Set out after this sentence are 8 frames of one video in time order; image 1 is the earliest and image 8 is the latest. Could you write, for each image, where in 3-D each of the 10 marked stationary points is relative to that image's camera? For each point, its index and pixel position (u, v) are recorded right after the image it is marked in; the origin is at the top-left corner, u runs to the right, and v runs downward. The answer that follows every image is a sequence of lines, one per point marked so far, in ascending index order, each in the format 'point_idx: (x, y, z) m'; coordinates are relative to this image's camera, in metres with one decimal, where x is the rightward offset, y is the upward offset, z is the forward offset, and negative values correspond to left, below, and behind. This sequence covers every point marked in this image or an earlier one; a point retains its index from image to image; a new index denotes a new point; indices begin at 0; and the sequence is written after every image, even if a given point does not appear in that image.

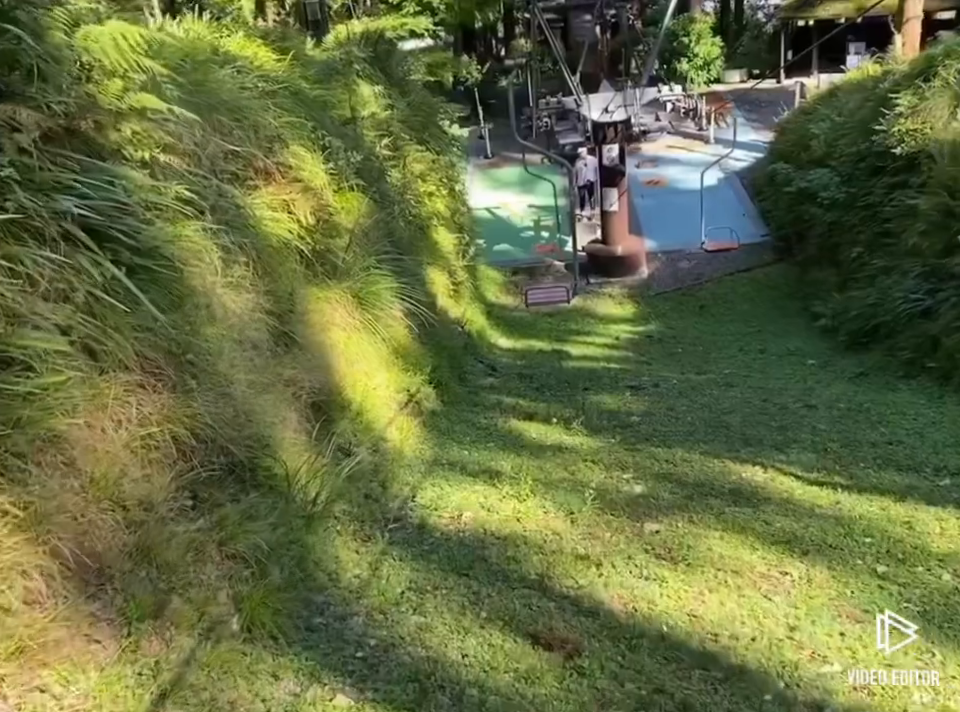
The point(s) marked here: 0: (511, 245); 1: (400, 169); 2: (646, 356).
0: (+0.4, +1.6, +12.3) m
1: (-0.7, +1.6, +7.5) m
2: (+1.6, 0.0, +8.3) m
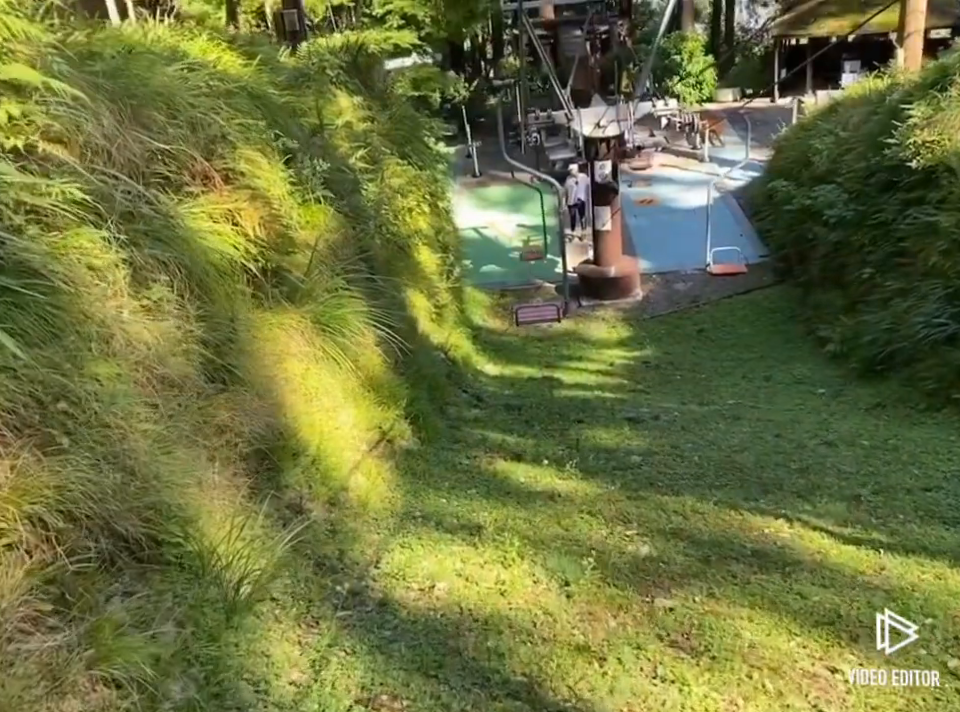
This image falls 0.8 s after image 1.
0: (+0.2, +1.2, +11.7) m
1: (-0.9, +1.4, +6.9) m
2: (+1.4, -0.2, +7.8) m
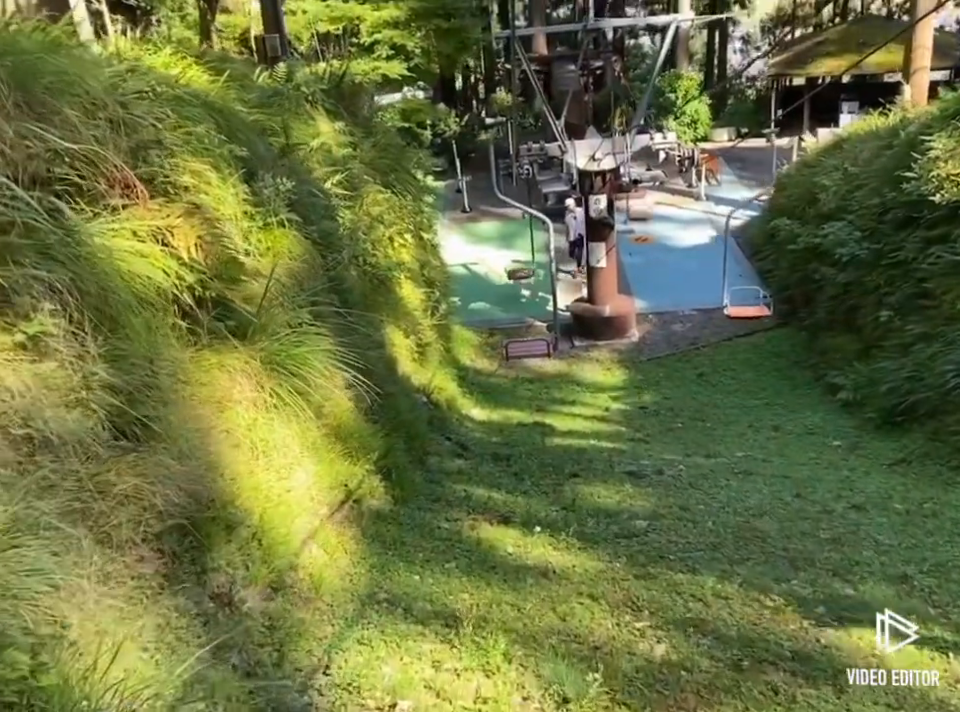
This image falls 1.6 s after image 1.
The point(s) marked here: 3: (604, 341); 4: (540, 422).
0: (+0.1, +0.7, +11.2) m
1: (-0.9, +1.1, +6.4) m
2: (+1.3, -0.6, +7.2) m
3: (+1.4, +0.2, +10.1) m
4: (+0.5, -0.6, +7.5) m
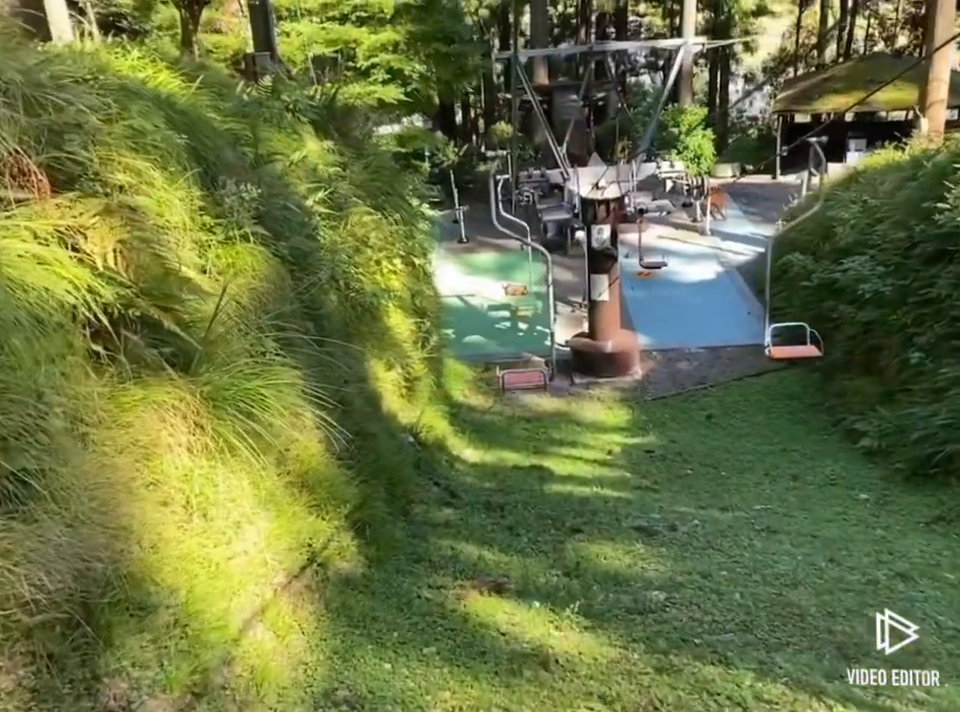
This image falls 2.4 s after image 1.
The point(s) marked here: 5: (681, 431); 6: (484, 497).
0: (0.0, +0.2, +10.6) m
1: (-1.0, +0.8, +5.9) m
2: (+1.3, -0.9, +6.6) m
3: (+1.3, -0.3, +9.5) m
4: (+0.4, -0.9, +6.9) m
5: (+1.8, -0.7, +8.2) m
6: (0.0, -0.9, +5.5) m
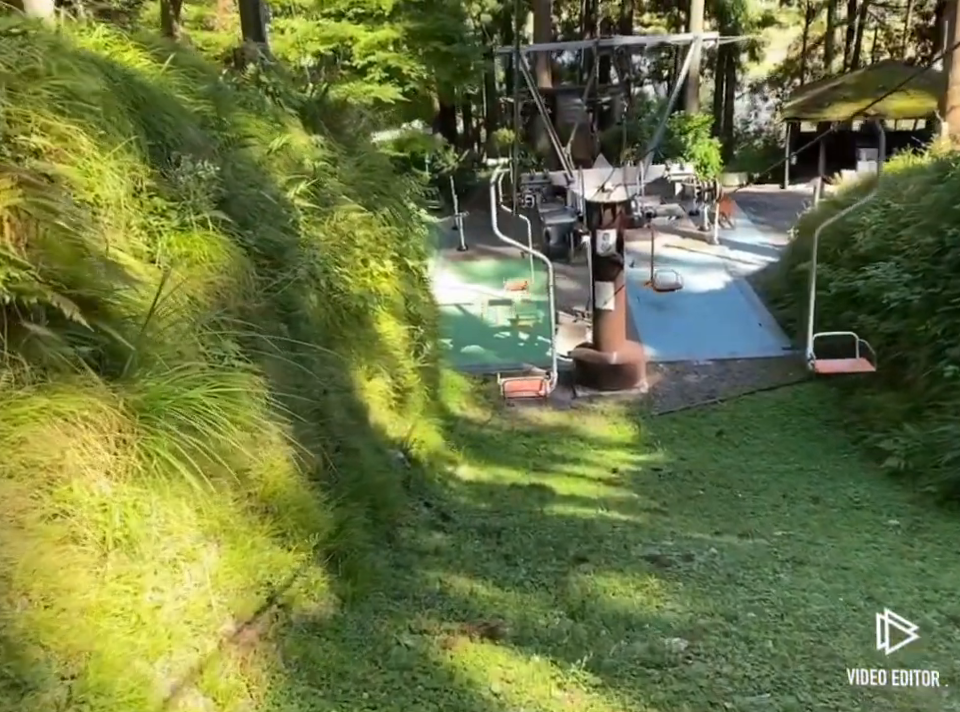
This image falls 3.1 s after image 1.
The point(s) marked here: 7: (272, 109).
0: (0.0, +0.1, +10.2) m
1: (-1.0, +0.8, +5.4) m
2: (+1.2, -1.0, +6.1) m
3: (+1.3, -0.4, +9.0) m
4: (+0.4, -0.9, +6.4) m
5: (+1.8, -0.8, +7.7) m
6: (0.0, -0.9, +5.0) m
7: (-1.4, +1.6, +5.8) m
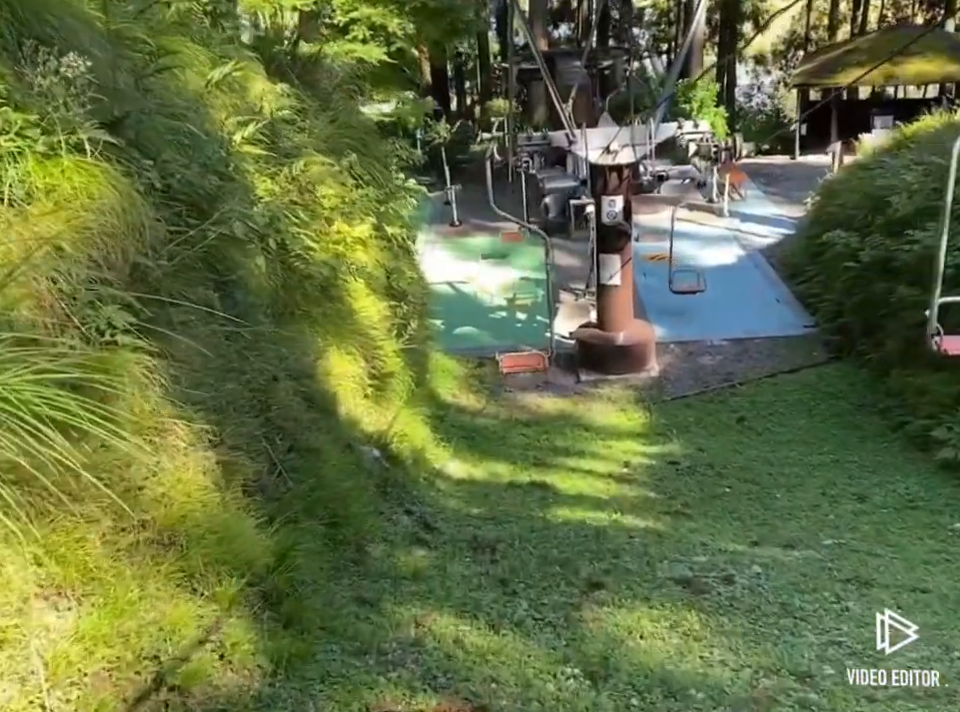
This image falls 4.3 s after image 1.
0: (0.0, +0.3, +9.3) m
1: (-1.0, +0.9, +4.5) m
2: (+1.2, -0.9, +5.2) m
3: (+1.3, -0.2, +8.2) m
4: (+0.4, -0.8, +5.6) m
5: (+1.8, -0.6, +6.8) m
6: (-0.1, -0.8, +4.2) m
7: (-1.4, +1.7, +4.9) m
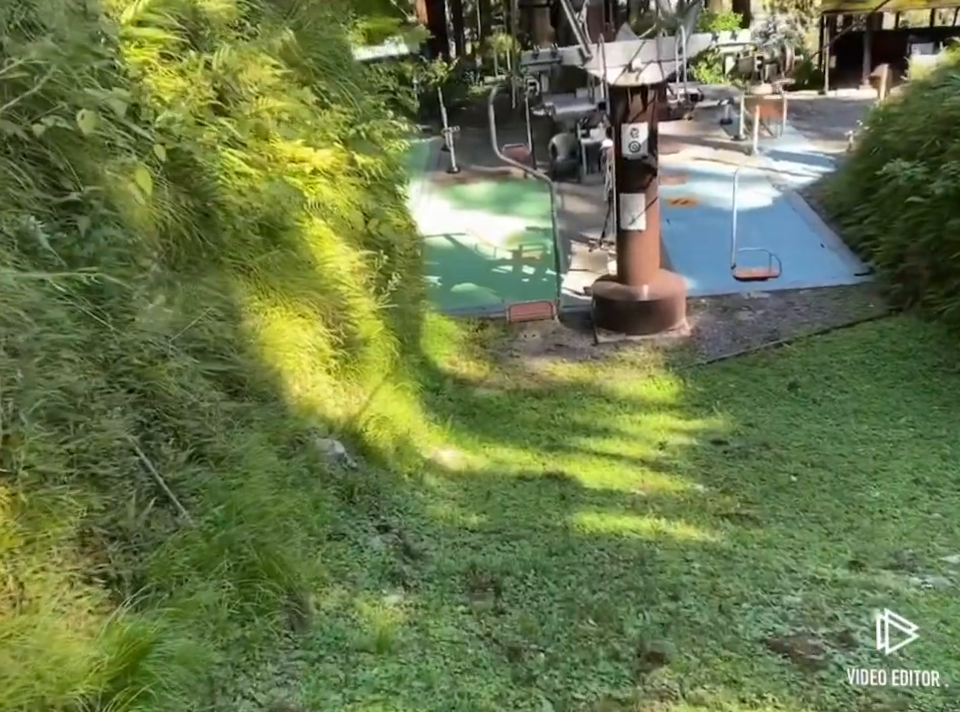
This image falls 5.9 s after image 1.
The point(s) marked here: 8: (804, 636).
0: (0.0, +0.7, +8.1) m
1: (-1.1, +1.0, +3.3) m
2: (+1.2, -0.6, +4.1) m
3: (+1.3, +0.2, +7.0) m
4: (+0.4, -0.6, +4.4) m
5: (+1.8, -0.3, +5.7) m
6: (-0.1, -0.7, +3.1) m
7: (-1.5, +1.9, +3.7) m
8: (+0.9, -0.7, +2.3) m
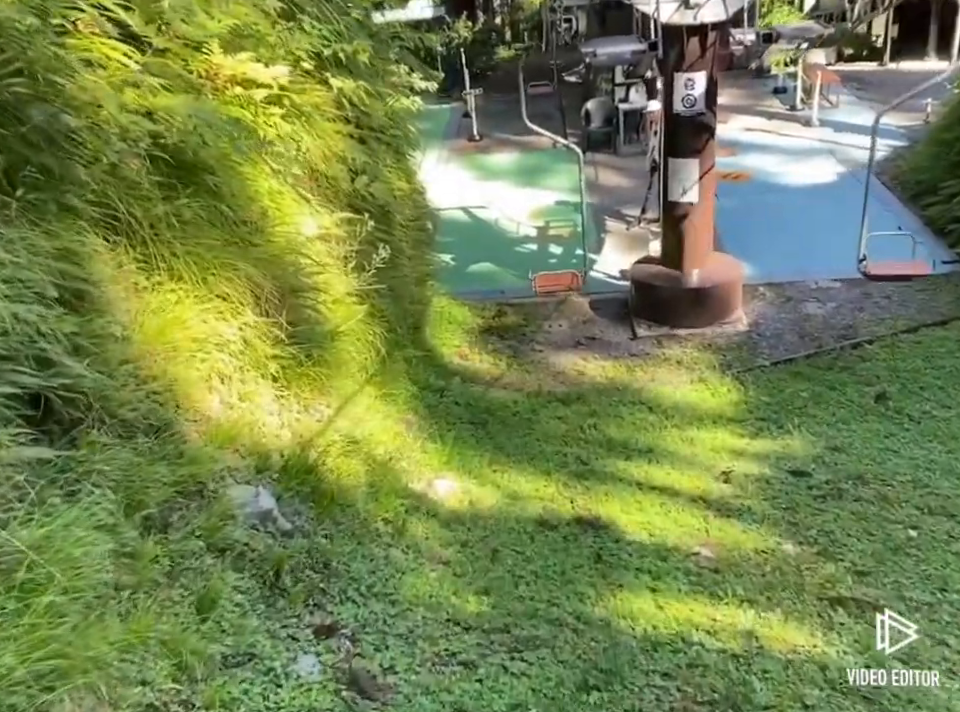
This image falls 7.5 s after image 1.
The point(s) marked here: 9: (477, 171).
0: (+0.1, +0.7, +7.0) m
1: (-1.0, +1.0, +2.2) m
2: (+1.2, -0.7, +2.9) m
3: (+1.4, +0.2, +5.8) m
4: (+0.4, -0.6, +3.3) m
5: (+1.8, -0.4, +4.5) m
6: (-0.1, -0.7, +1.9) m
7: (-1.4, +1.9, +2.6) m
8: (+0.8, -0.8, +1.2) m
9: (0.0, +2.0, +9.2) m
